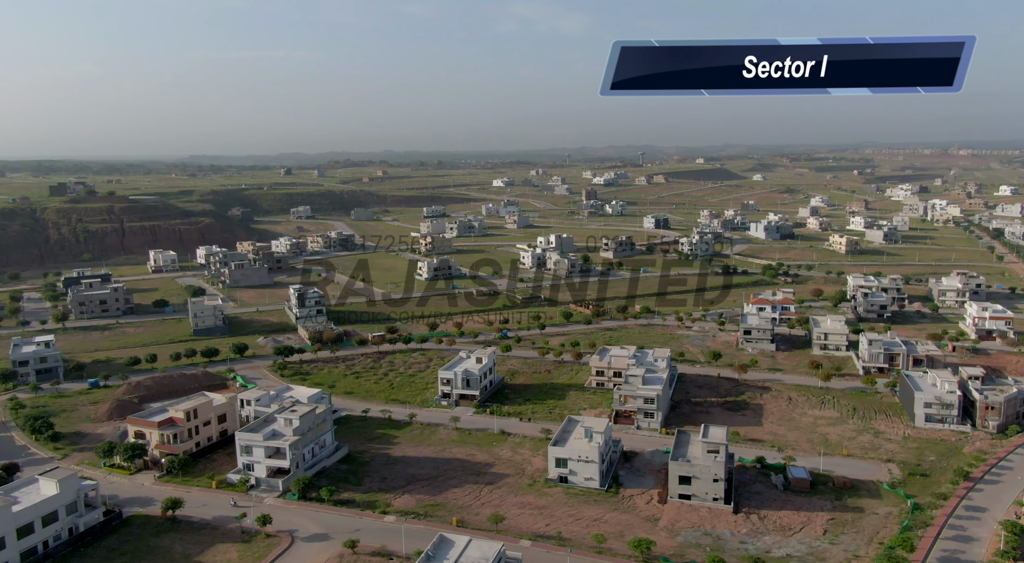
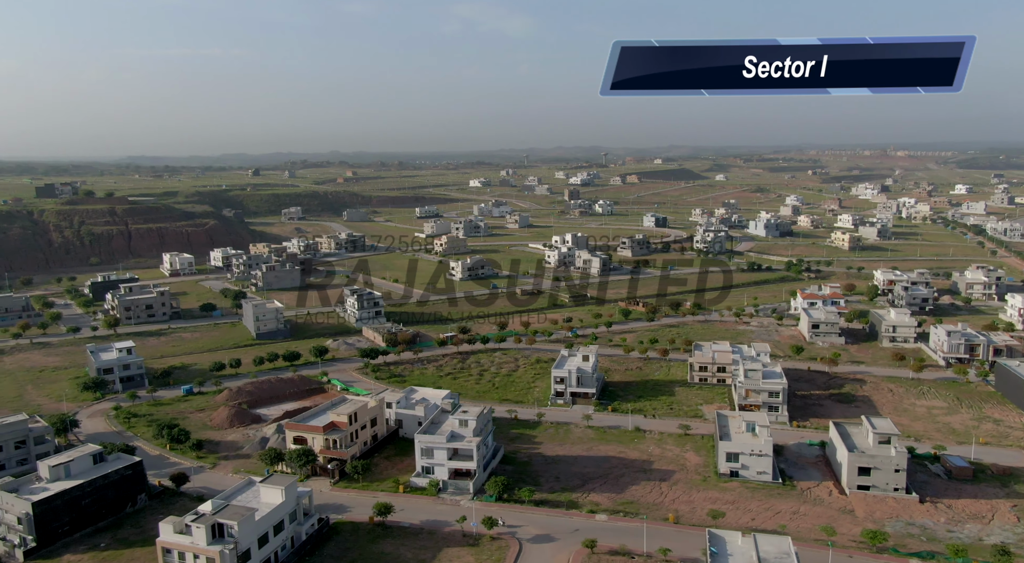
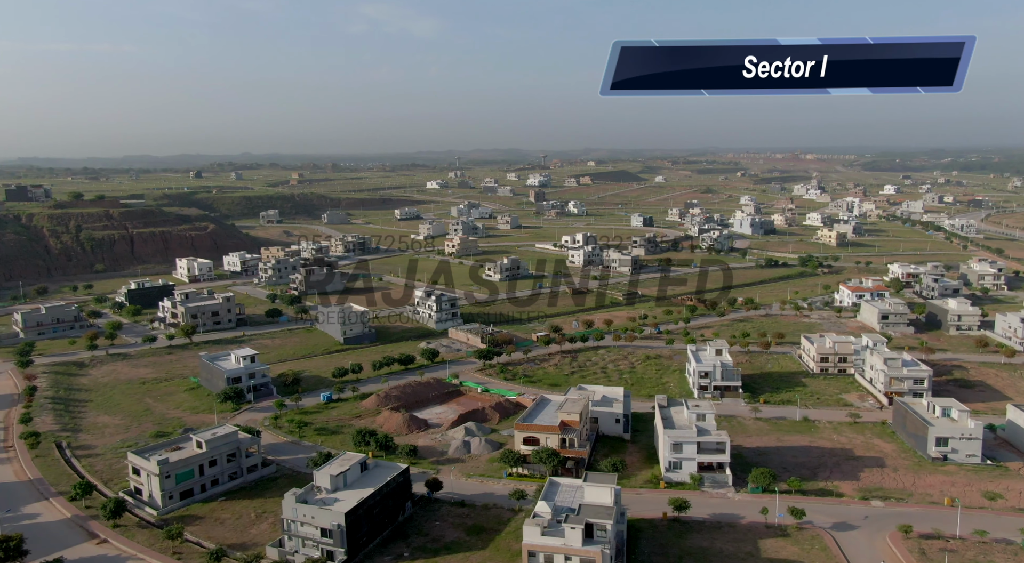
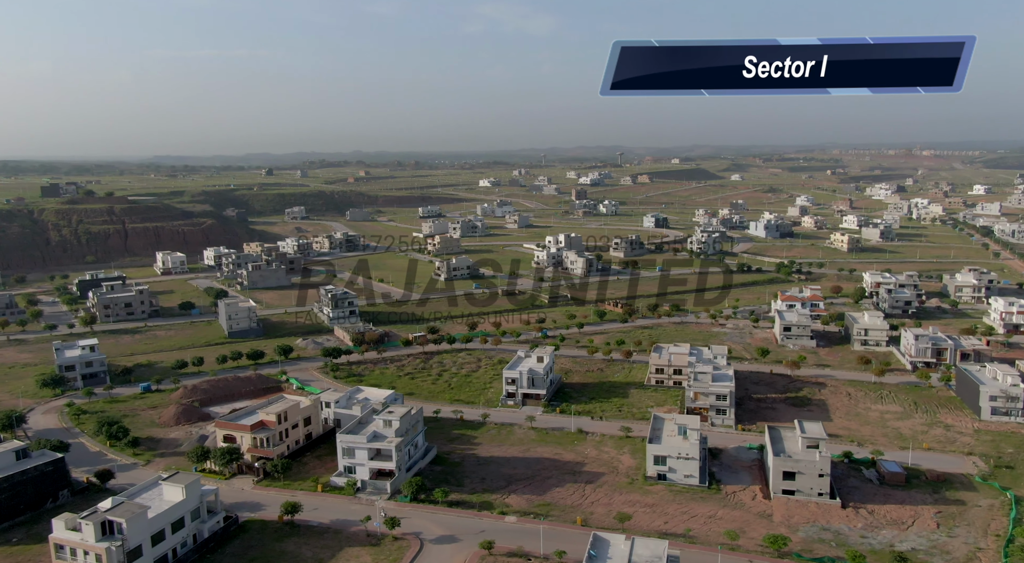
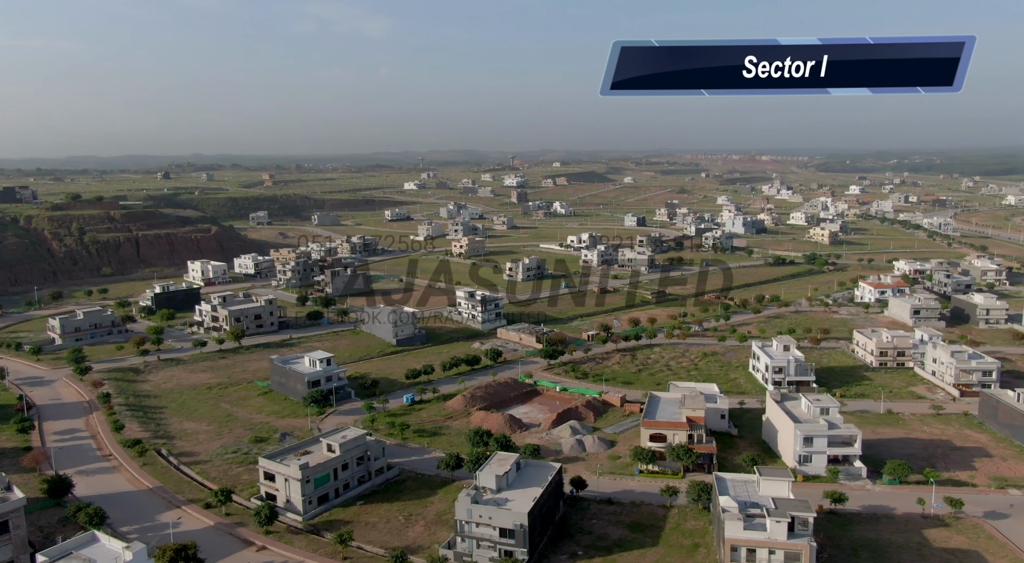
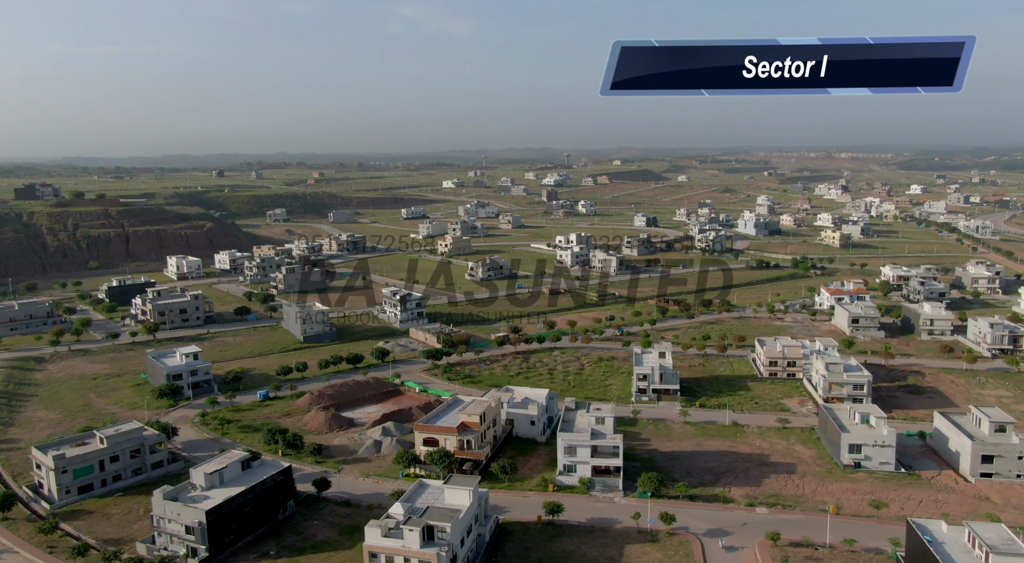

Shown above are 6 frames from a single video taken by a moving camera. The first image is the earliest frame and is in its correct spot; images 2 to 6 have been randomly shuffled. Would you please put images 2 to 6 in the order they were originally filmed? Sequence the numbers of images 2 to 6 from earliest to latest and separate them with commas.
4, 2, 6, 3, 5
